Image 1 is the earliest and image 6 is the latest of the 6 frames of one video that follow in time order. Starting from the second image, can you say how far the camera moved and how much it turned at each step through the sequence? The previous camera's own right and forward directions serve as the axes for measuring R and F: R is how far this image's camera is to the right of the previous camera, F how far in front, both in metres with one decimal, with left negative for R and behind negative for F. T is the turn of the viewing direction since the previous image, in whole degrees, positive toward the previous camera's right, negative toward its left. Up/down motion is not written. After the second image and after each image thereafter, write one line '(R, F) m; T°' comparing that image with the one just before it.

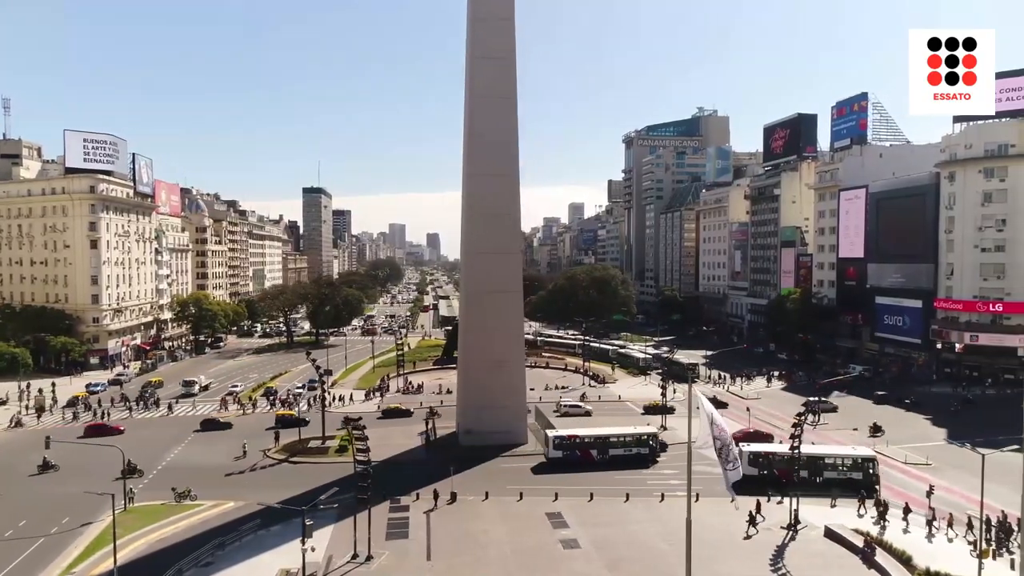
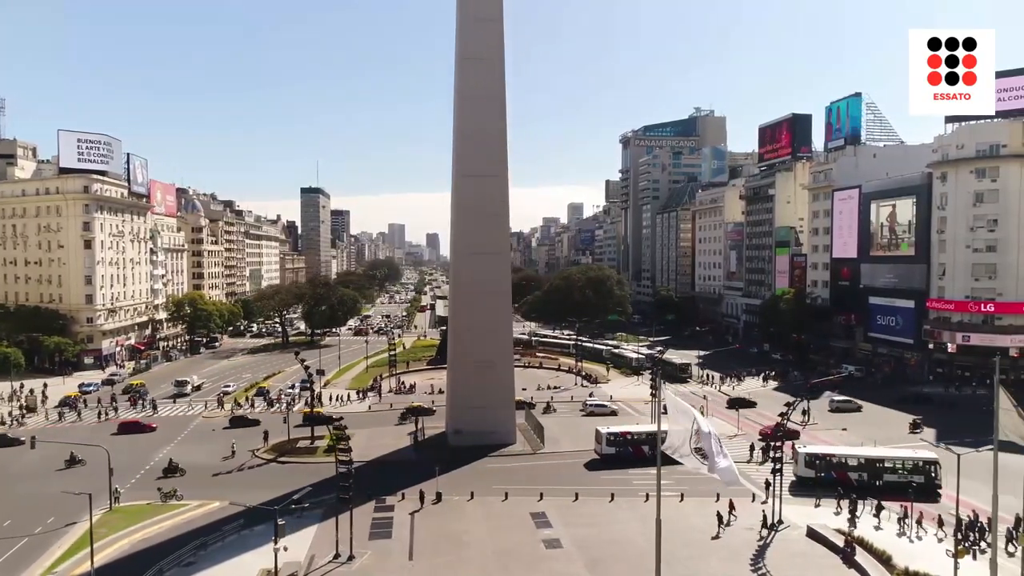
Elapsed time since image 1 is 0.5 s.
(+0.6, 0.0) m; 0°
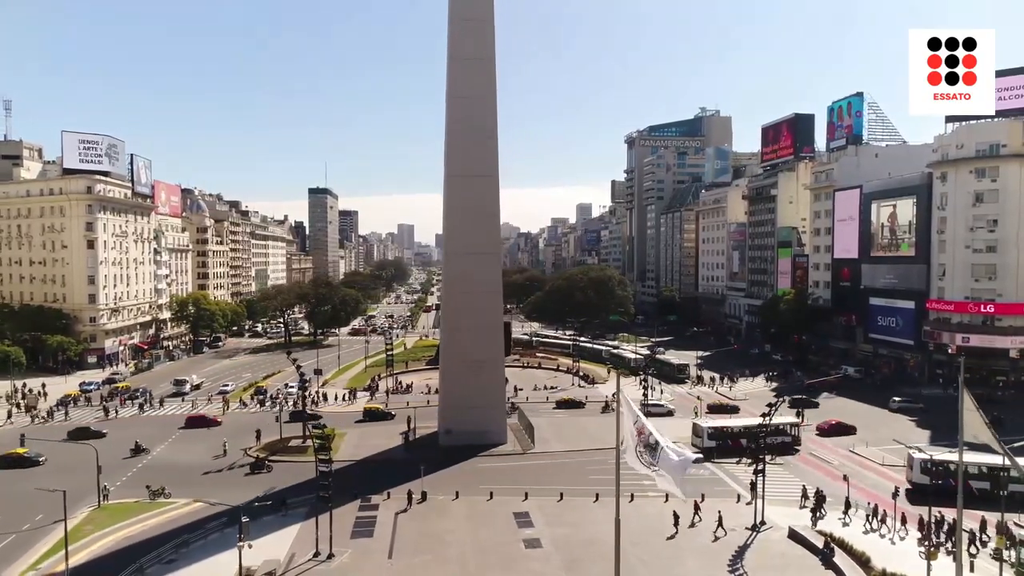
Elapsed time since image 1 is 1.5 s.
(+1.1, 0.0) m; -1°
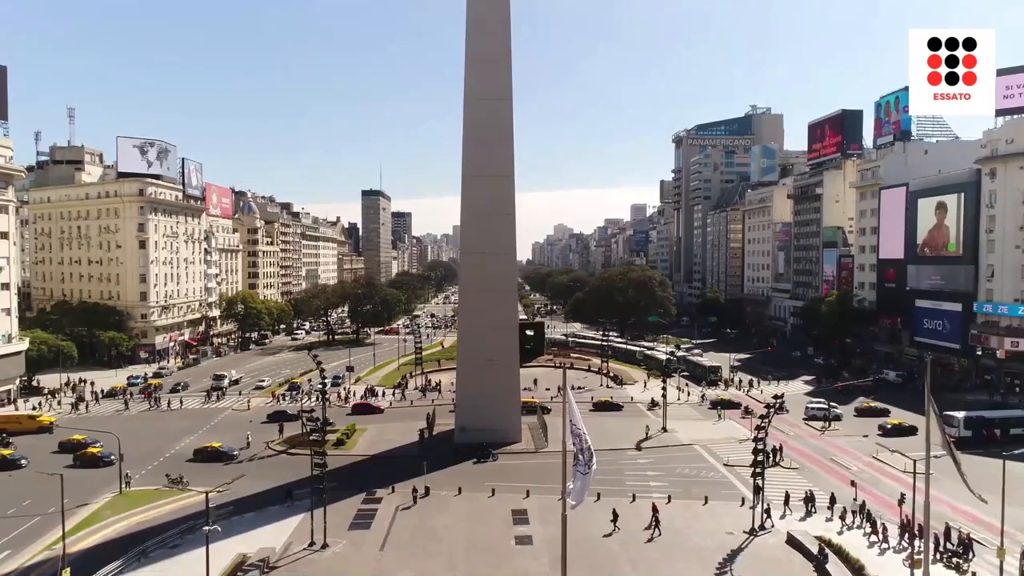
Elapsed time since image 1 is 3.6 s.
(+2.3, 0.0) m; -4°
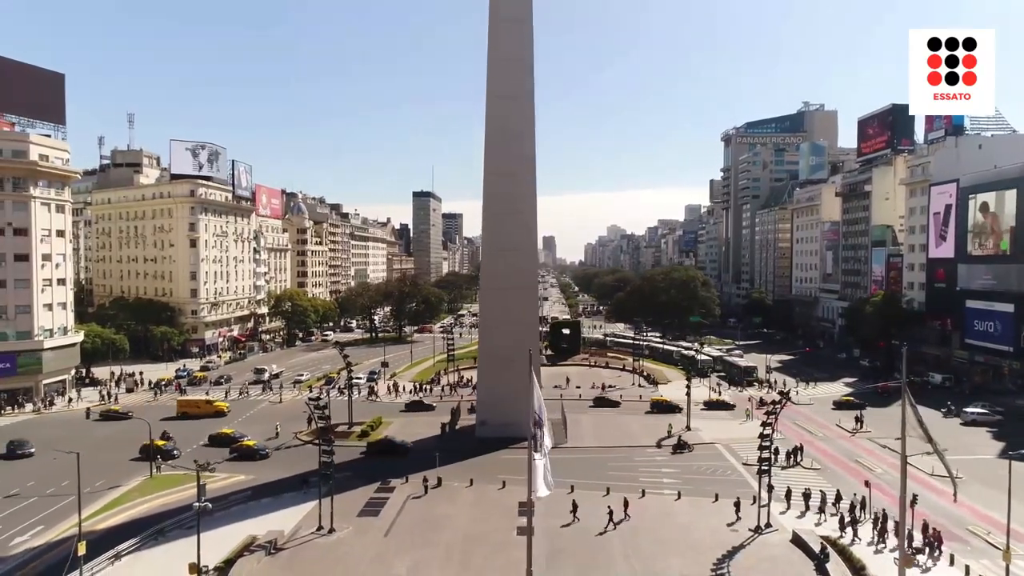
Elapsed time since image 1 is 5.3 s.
(+1.9, -0.2) m; -4°
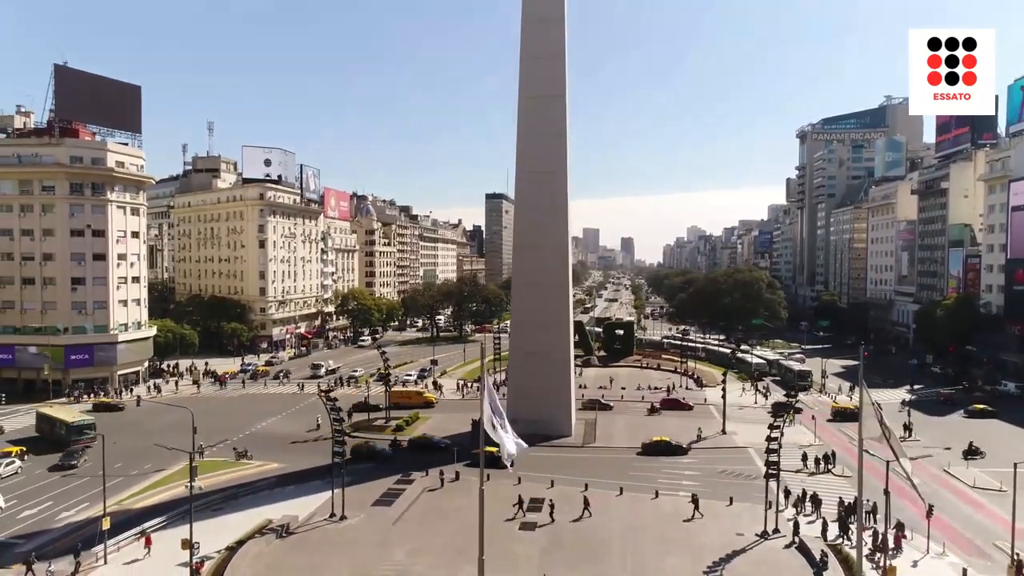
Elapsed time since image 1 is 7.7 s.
(+2.8, -0.2) m; -6°
